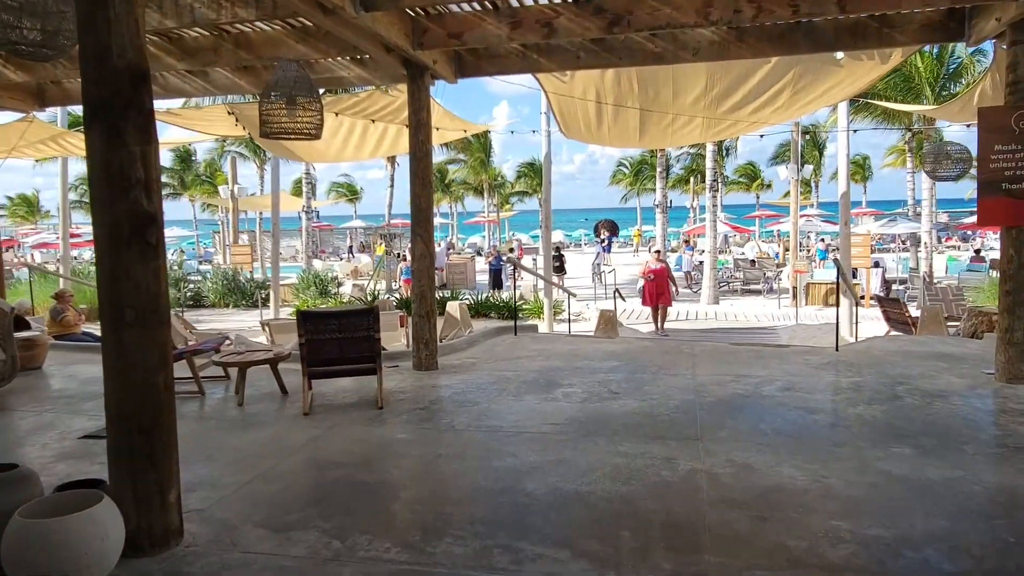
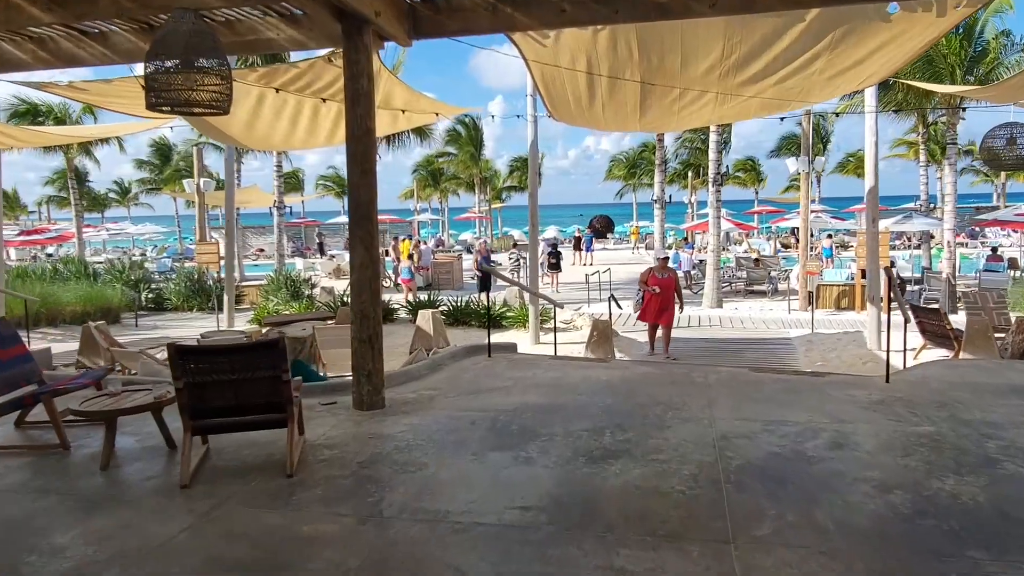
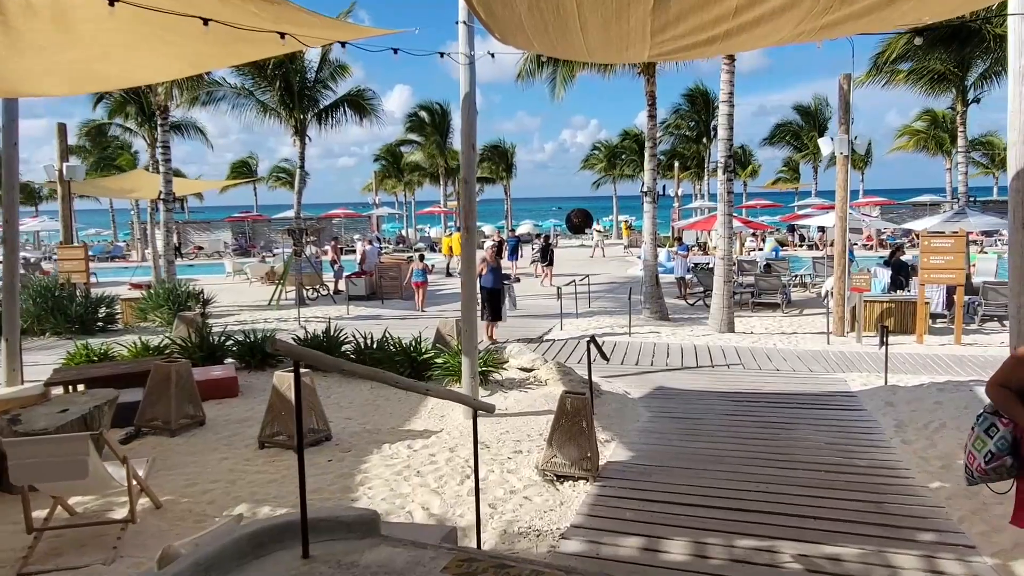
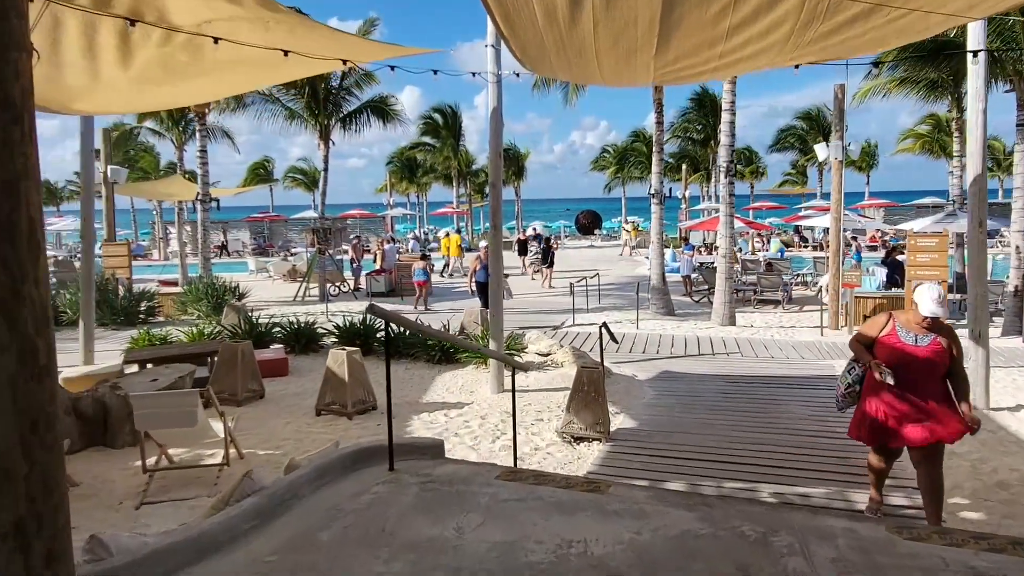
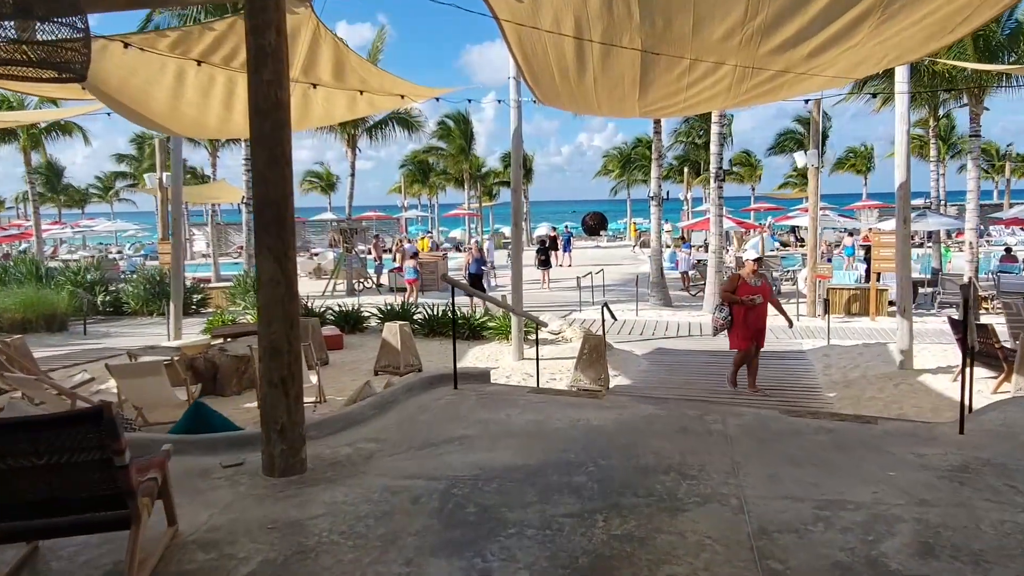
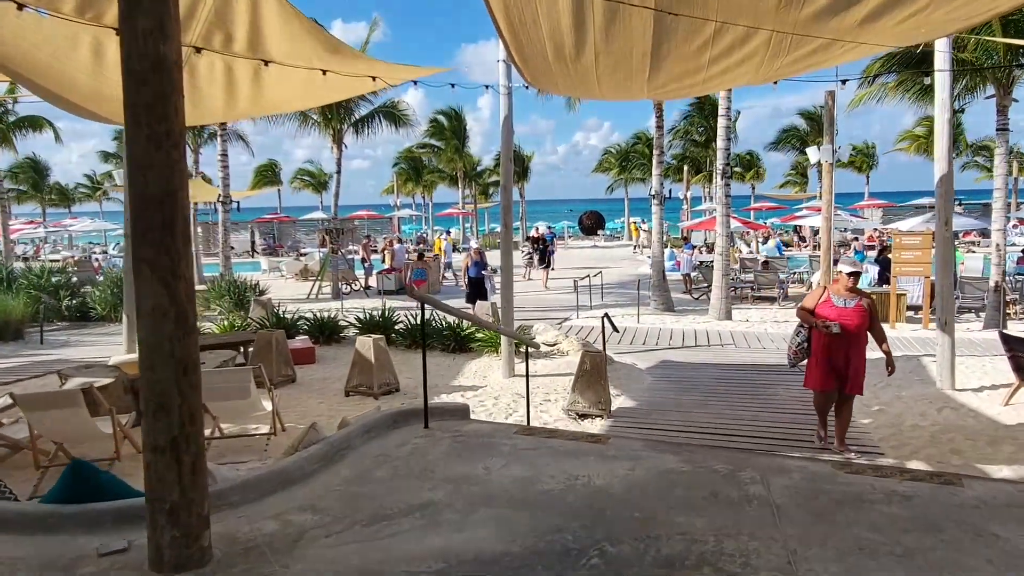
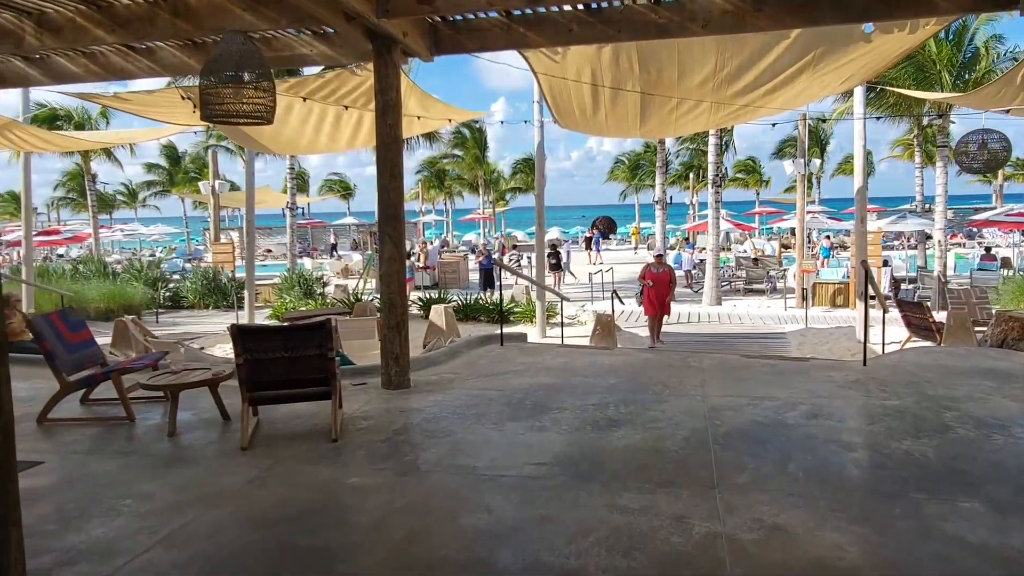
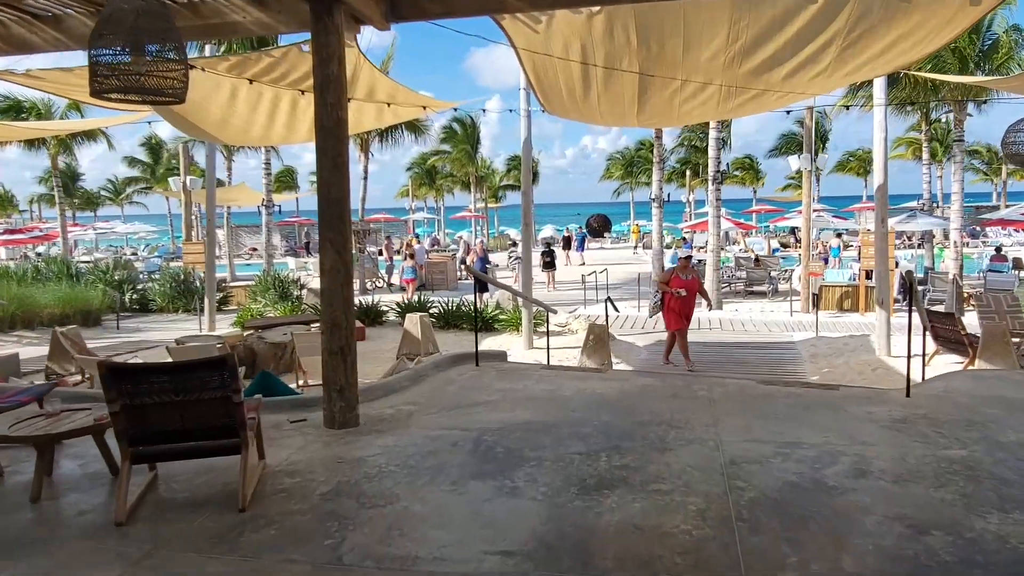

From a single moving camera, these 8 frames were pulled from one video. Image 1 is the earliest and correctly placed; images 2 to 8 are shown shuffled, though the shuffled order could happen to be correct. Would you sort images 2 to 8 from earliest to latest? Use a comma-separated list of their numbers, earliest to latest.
7, 2, 8, 5, 6, 4, 3
